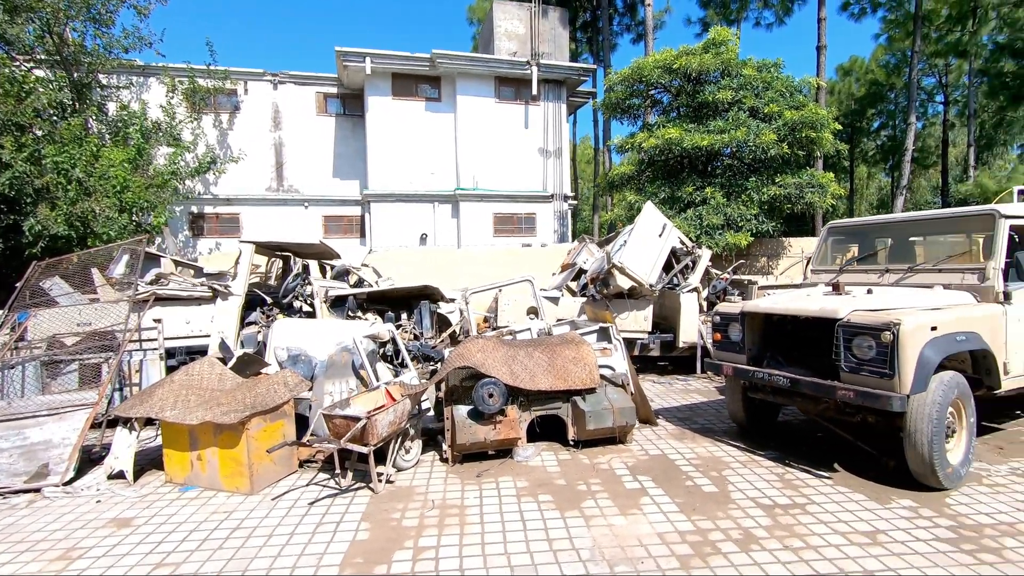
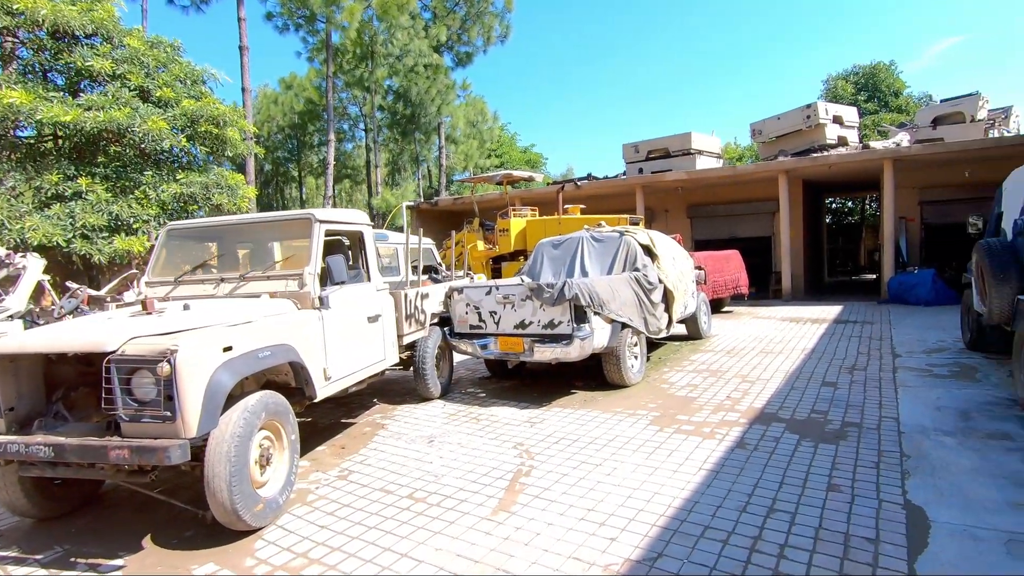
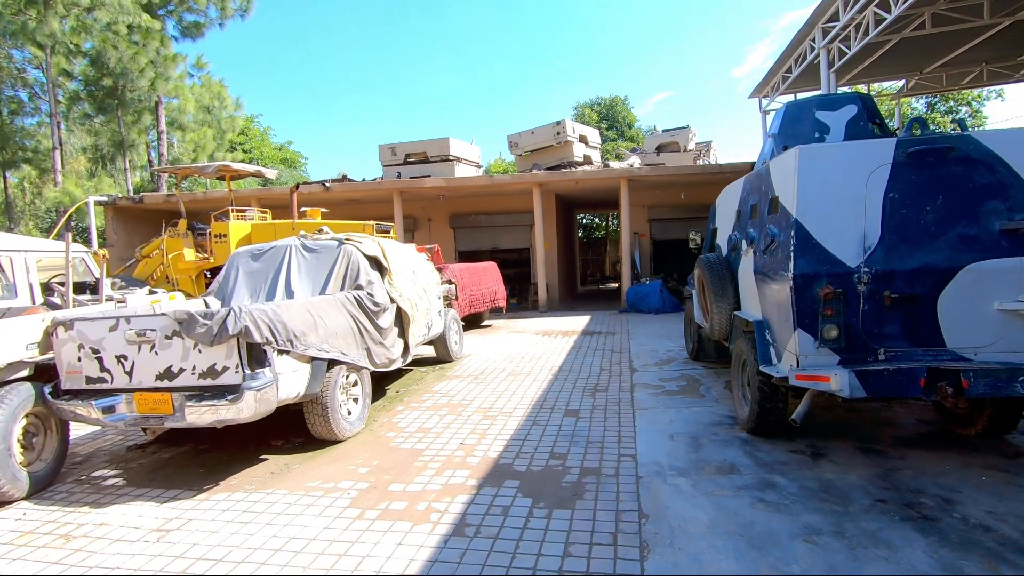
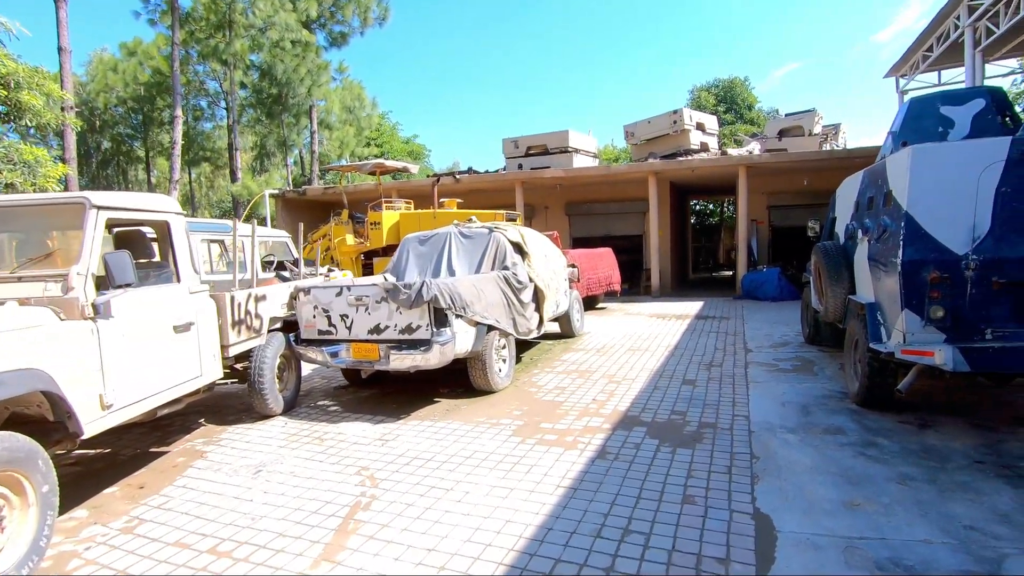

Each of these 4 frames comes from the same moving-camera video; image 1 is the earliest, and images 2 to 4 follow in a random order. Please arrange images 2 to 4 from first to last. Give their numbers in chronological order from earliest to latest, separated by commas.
2, 4, 3
